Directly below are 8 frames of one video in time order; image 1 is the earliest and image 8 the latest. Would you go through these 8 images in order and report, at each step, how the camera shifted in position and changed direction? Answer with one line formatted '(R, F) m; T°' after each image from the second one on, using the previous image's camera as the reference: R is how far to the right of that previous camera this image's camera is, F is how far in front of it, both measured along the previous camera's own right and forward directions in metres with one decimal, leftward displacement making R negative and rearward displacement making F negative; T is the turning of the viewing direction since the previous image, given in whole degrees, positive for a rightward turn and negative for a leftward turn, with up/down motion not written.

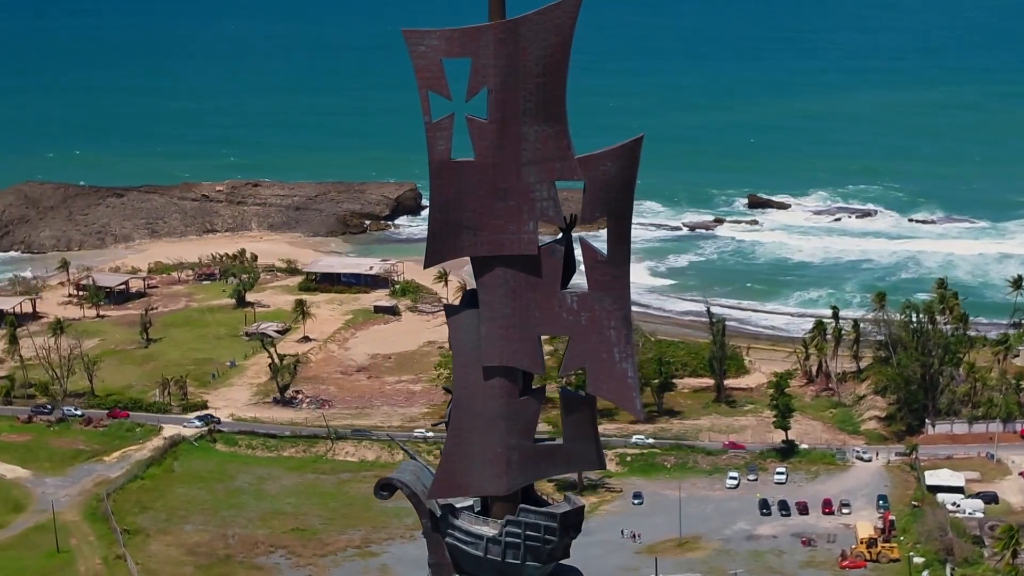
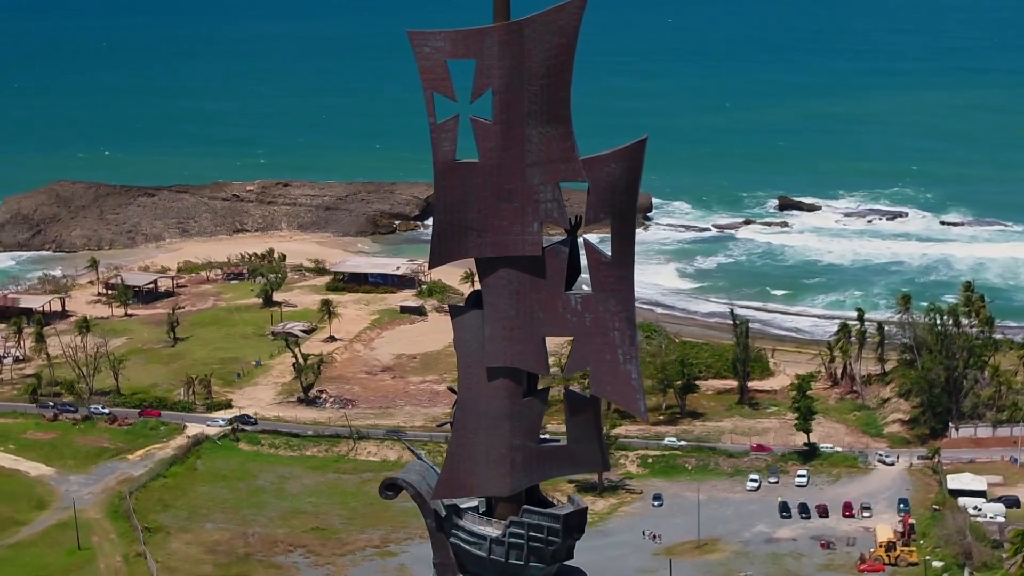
(+0.5, 0.0) m; -1°
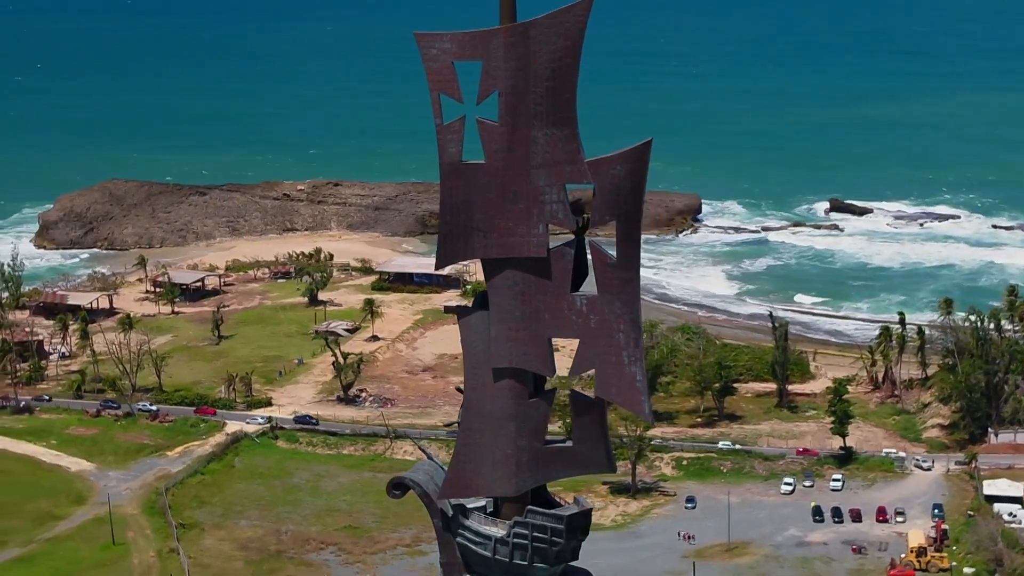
(+0.8, -0.1) m; -2°
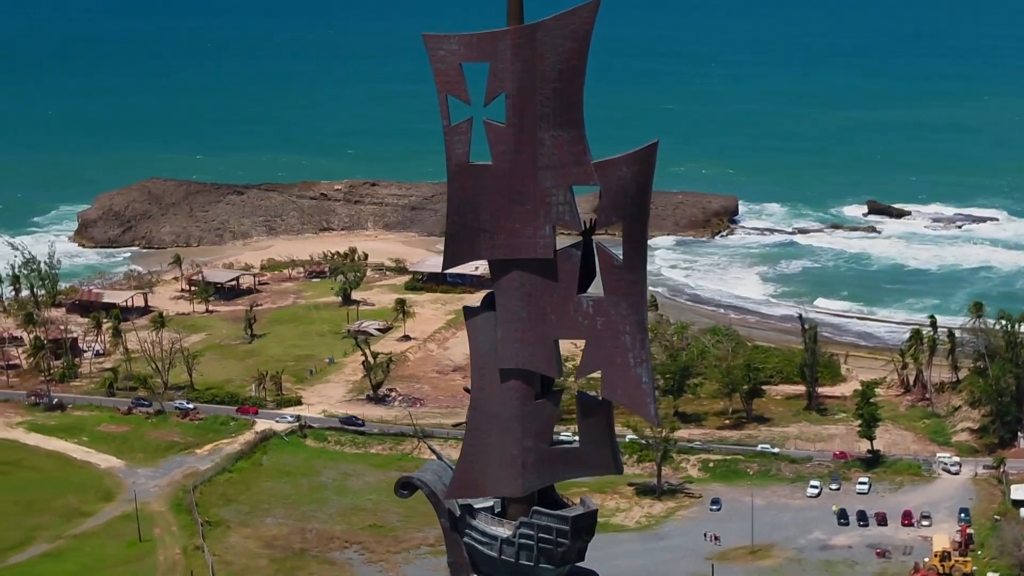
(+0.6, -0.1) m; -1°
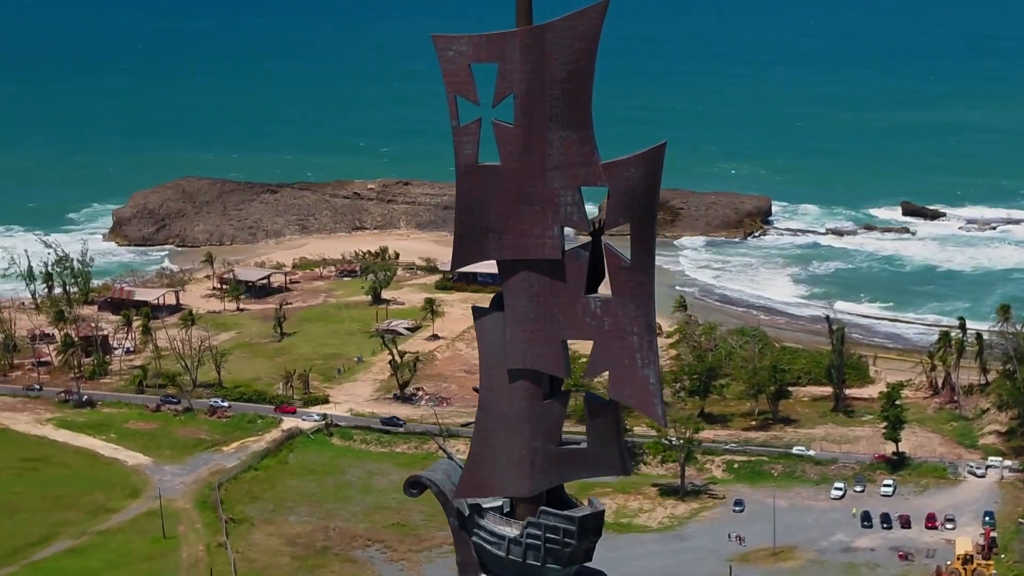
(+0.5, -0.1) m; -1°
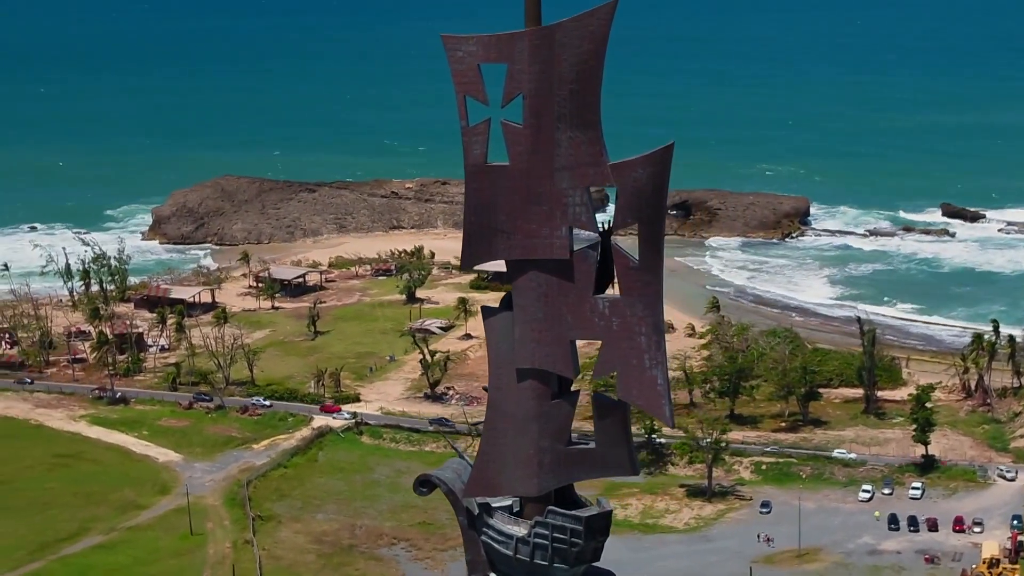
(+0.6, -0.1) m; -2°
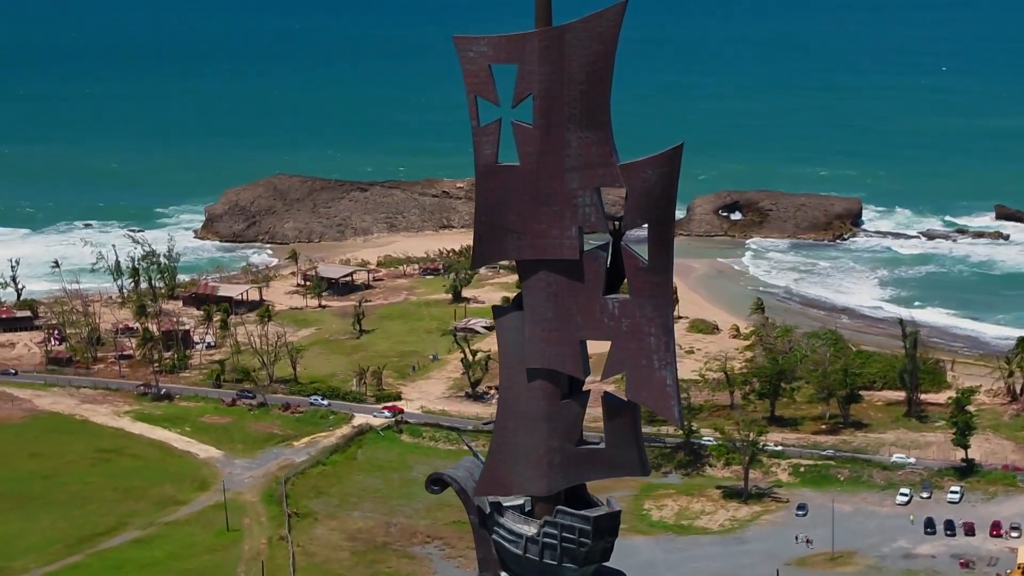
(+0.8, -0.1) m; -2°
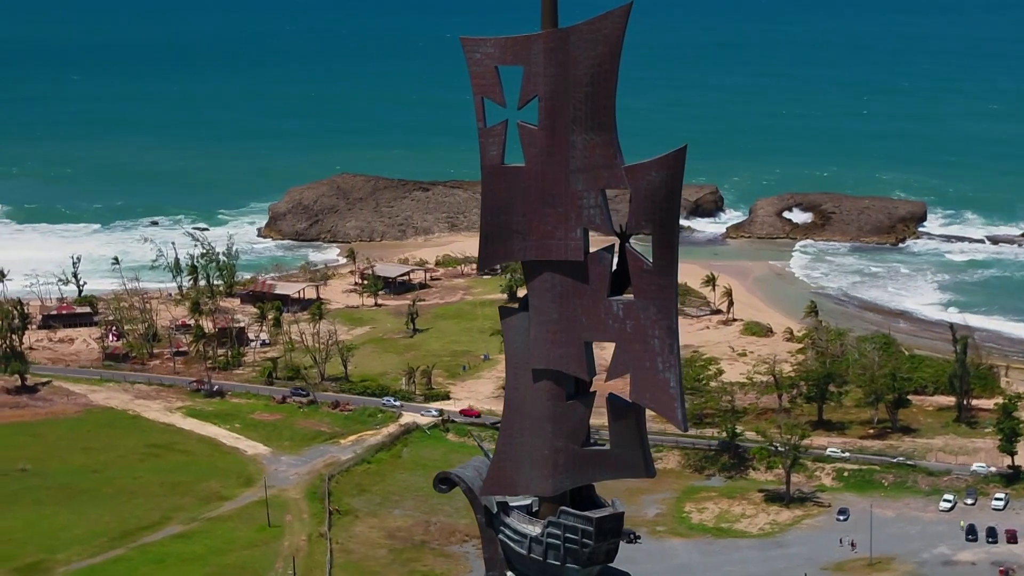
(+1.1, -0.1) m; -3°
